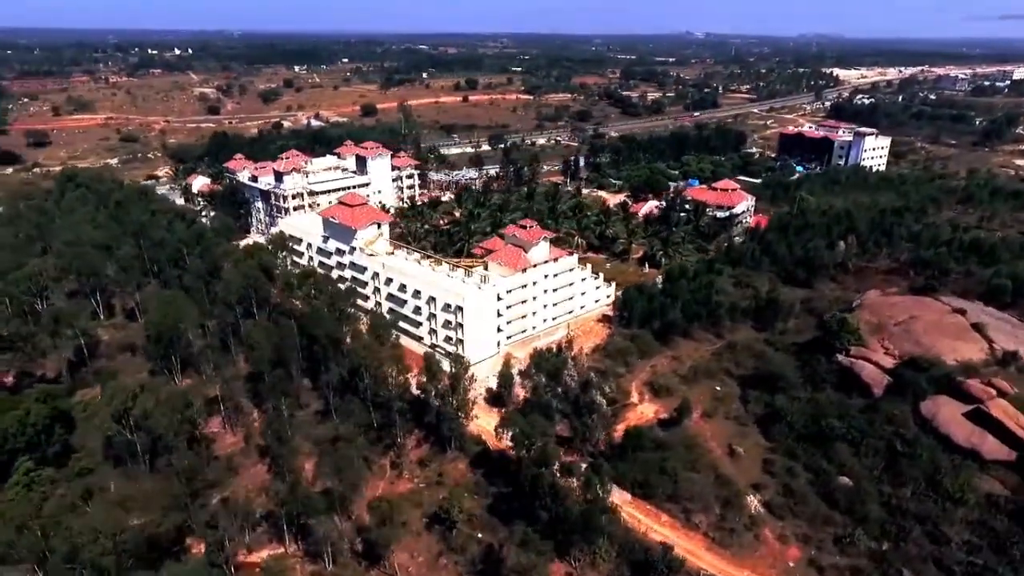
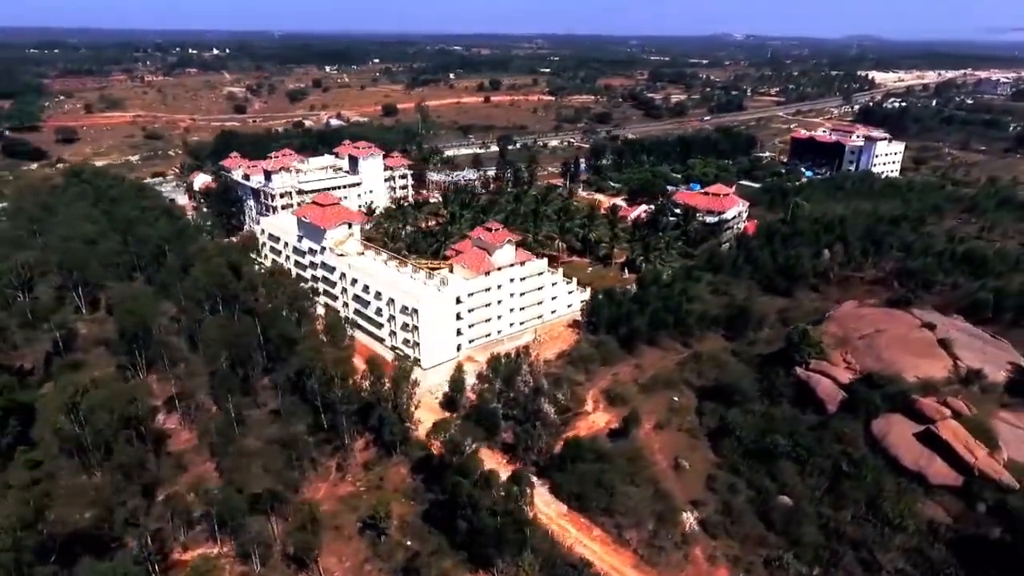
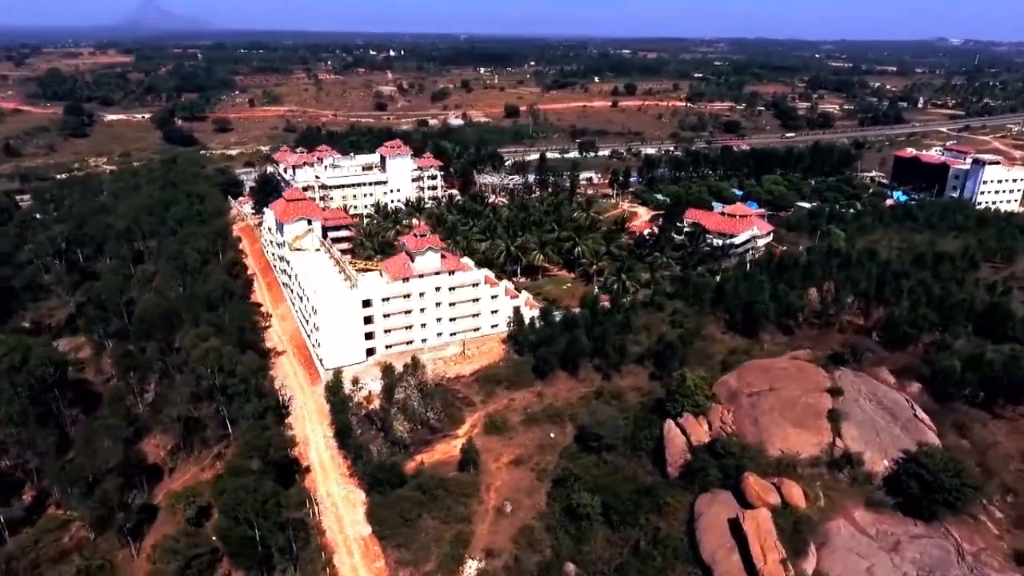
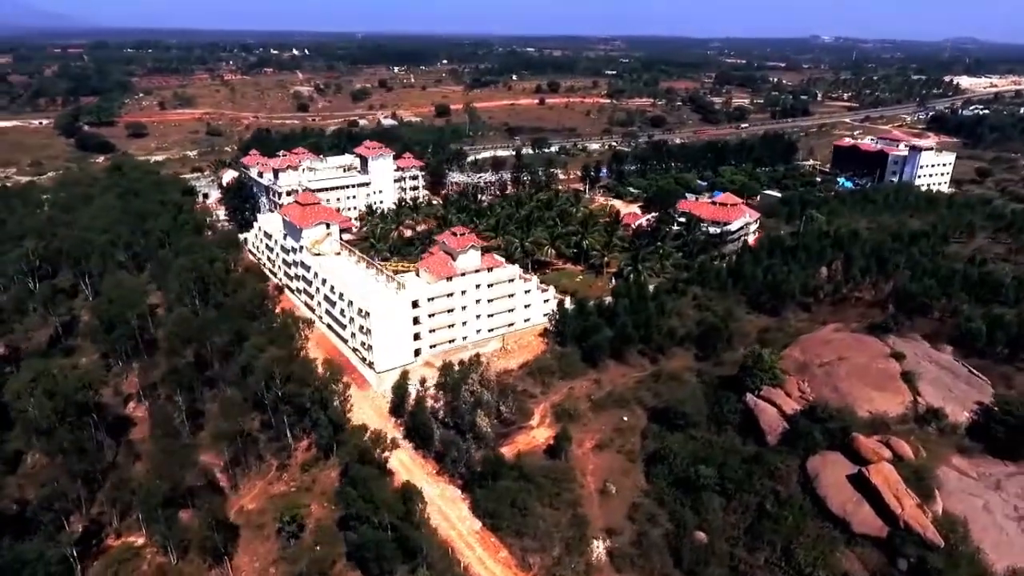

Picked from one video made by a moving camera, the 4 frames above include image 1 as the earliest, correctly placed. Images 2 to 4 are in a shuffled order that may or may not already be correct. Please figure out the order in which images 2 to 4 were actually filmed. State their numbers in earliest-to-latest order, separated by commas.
2, 4, 3
